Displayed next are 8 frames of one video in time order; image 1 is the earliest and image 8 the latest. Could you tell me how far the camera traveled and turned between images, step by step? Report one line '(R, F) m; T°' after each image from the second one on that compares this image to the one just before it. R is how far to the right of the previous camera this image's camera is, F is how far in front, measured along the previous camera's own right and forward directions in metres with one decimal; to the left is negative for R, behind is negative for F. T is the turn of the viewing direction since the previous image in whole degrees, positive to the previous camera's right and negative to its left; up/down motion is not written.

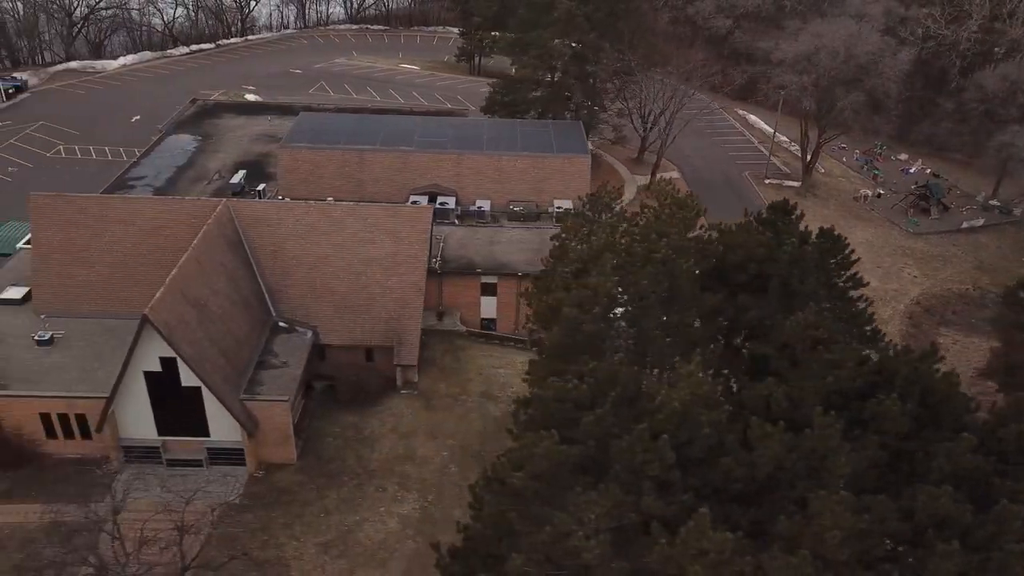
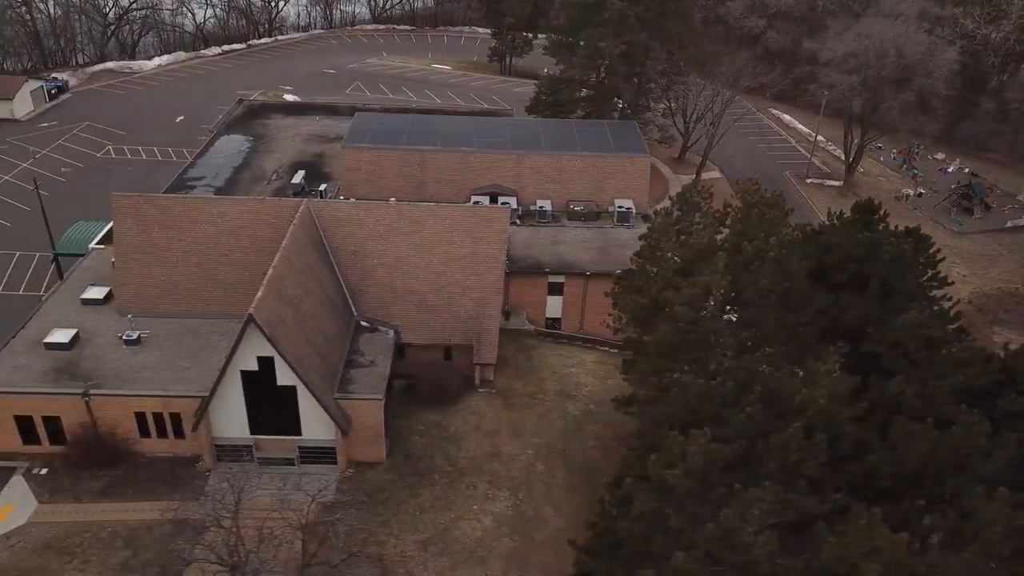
(-3.3, -0.2) m; 0°
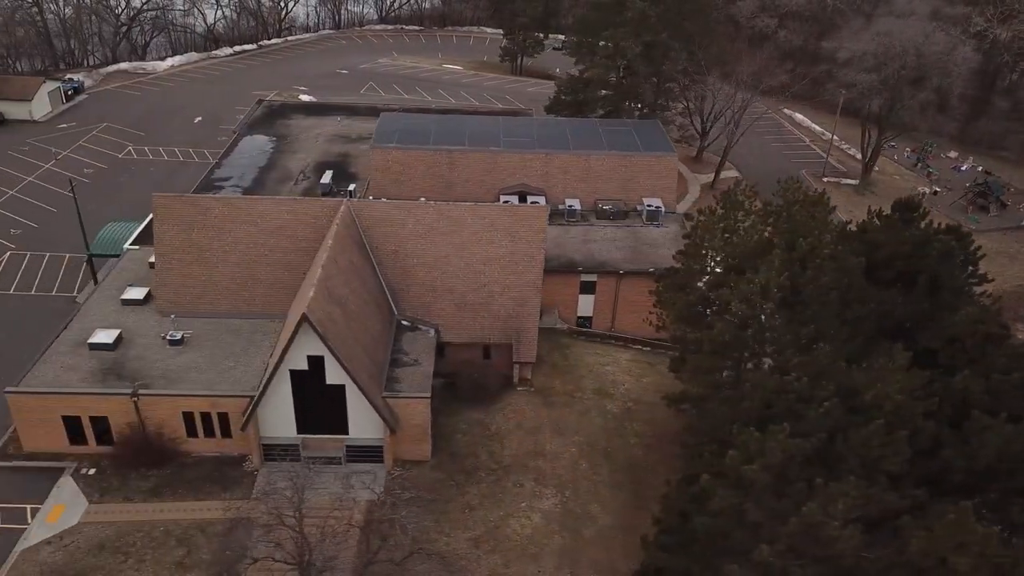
(-1.9, -0.1) m; 0°
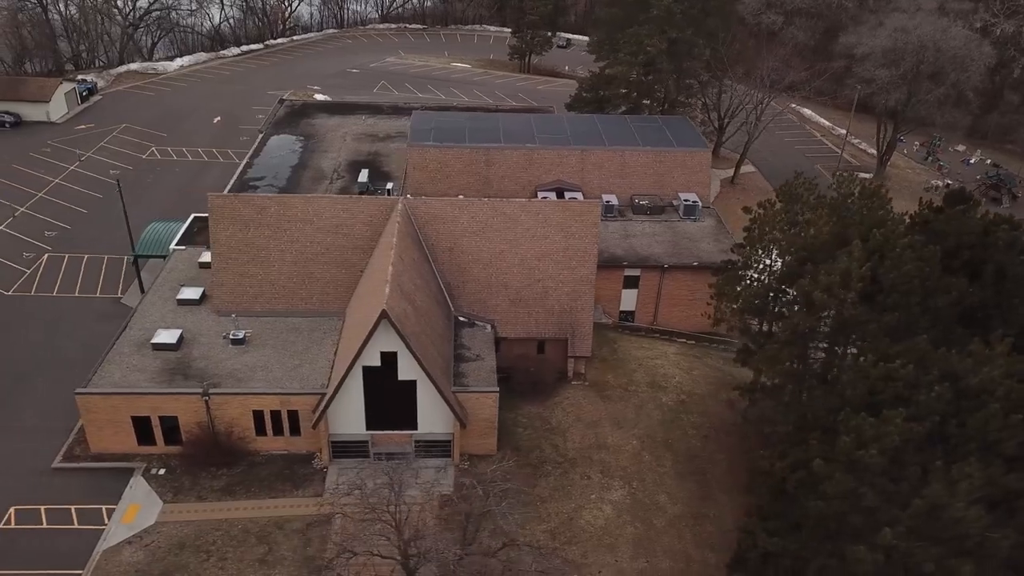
(-3.2, -0.3) m; +1°
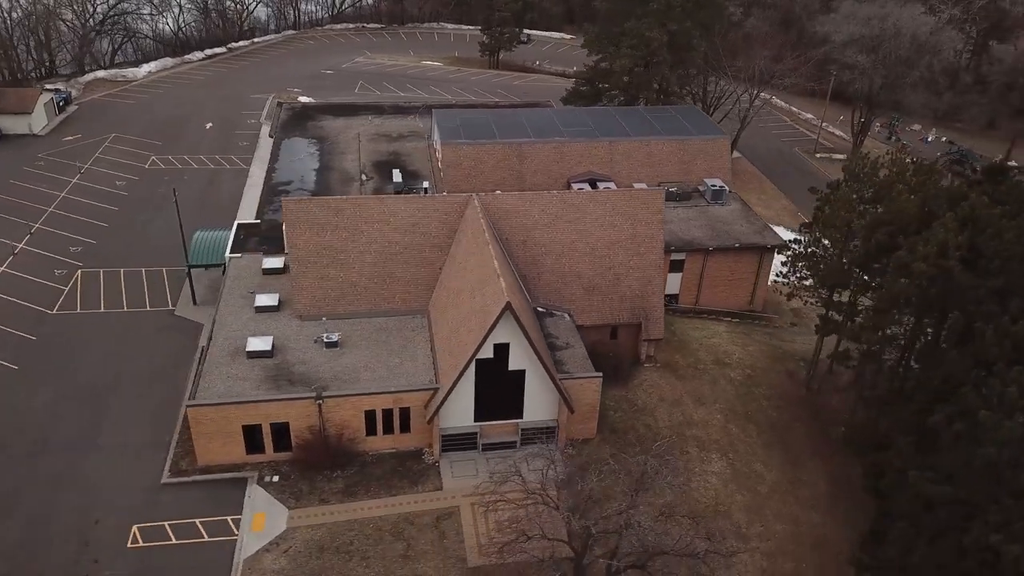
(-6.8, -0.5) m; +6°
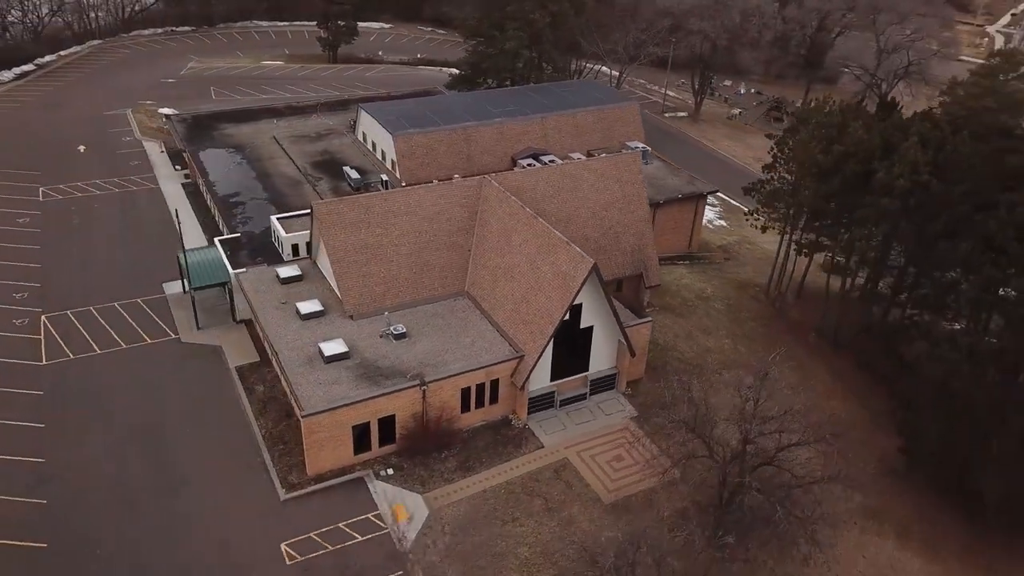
(-11.5, -0.8) m; +16°
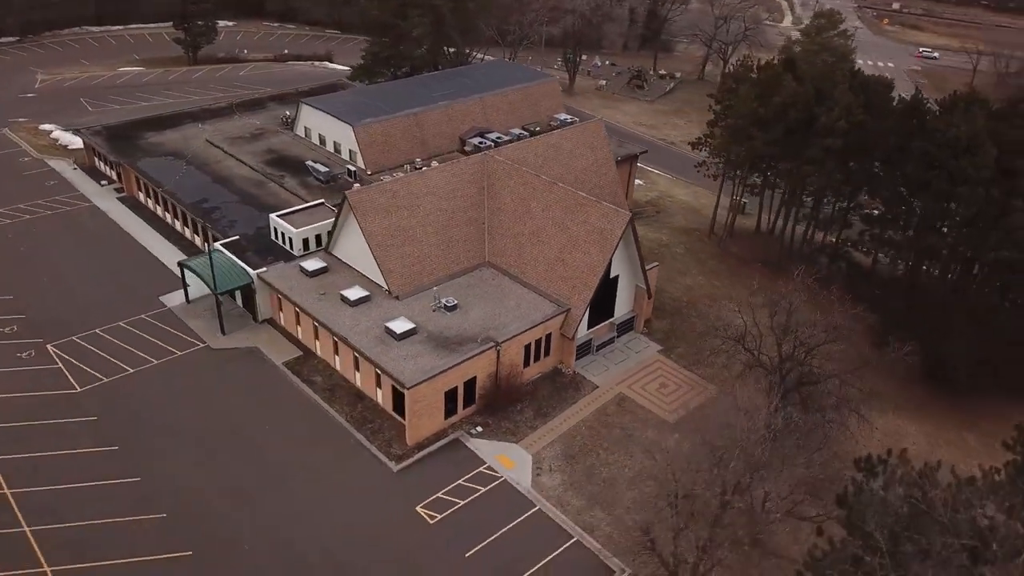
(-10.0, -1.7) m; +13°
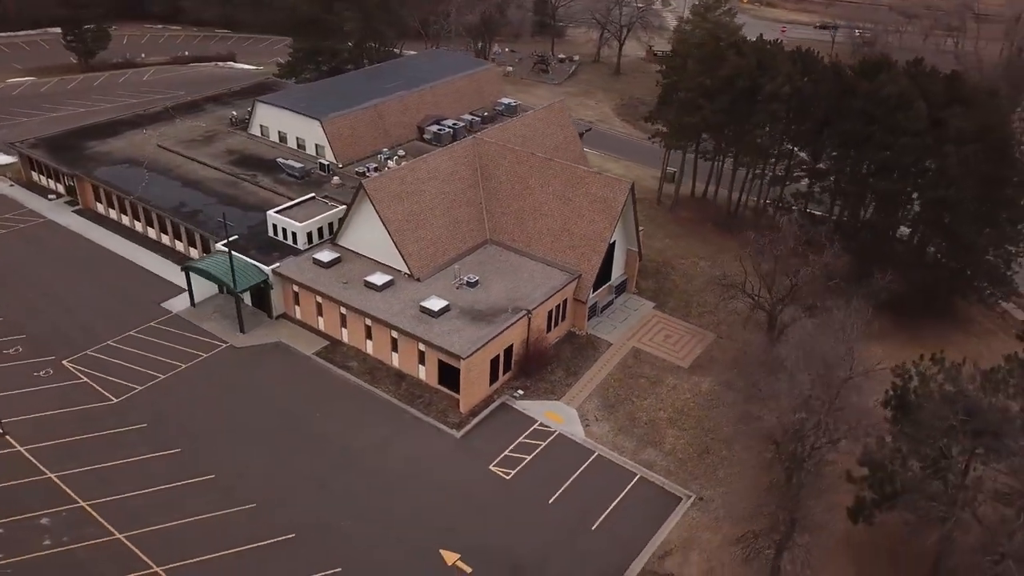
(-6.9, -1.7) m; +9°
